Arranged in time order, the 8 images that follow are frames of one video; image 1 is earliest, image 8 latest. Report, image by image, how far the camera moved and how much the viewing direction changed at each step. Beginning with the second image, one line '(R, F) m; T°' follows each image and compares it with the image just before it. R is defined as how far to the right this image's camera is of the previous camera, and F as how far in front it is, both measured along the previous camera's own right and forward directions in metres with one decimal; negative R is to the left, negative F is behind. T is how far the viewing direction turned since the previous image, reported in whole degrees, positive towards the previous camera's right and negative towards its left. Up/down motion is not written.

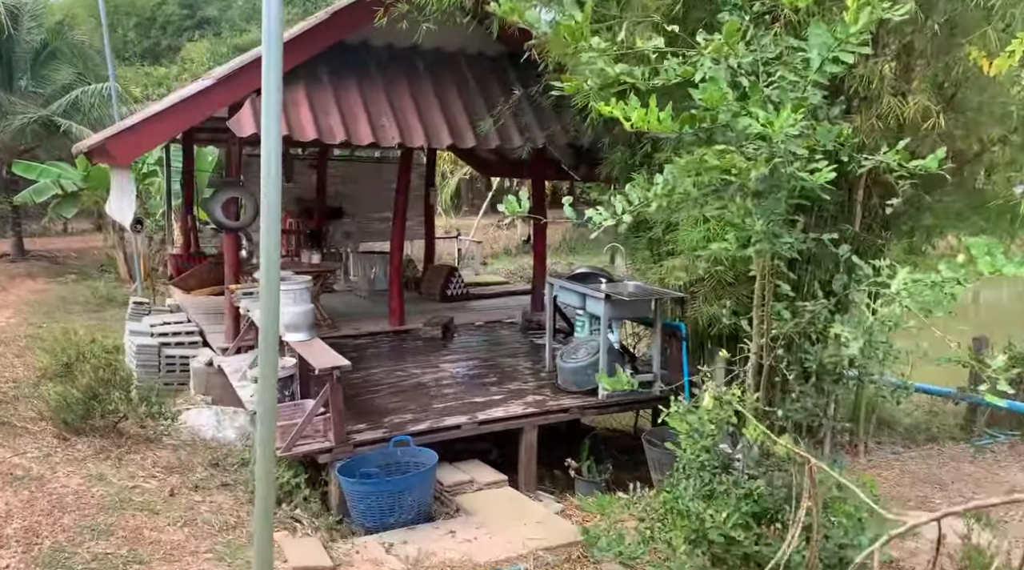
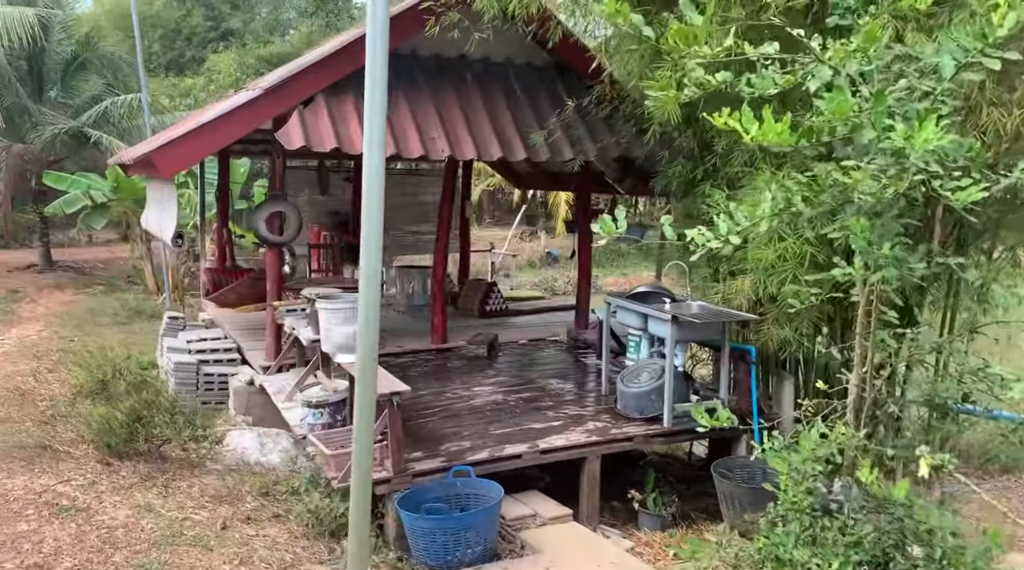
(-0.3, +0.2) m; -1°
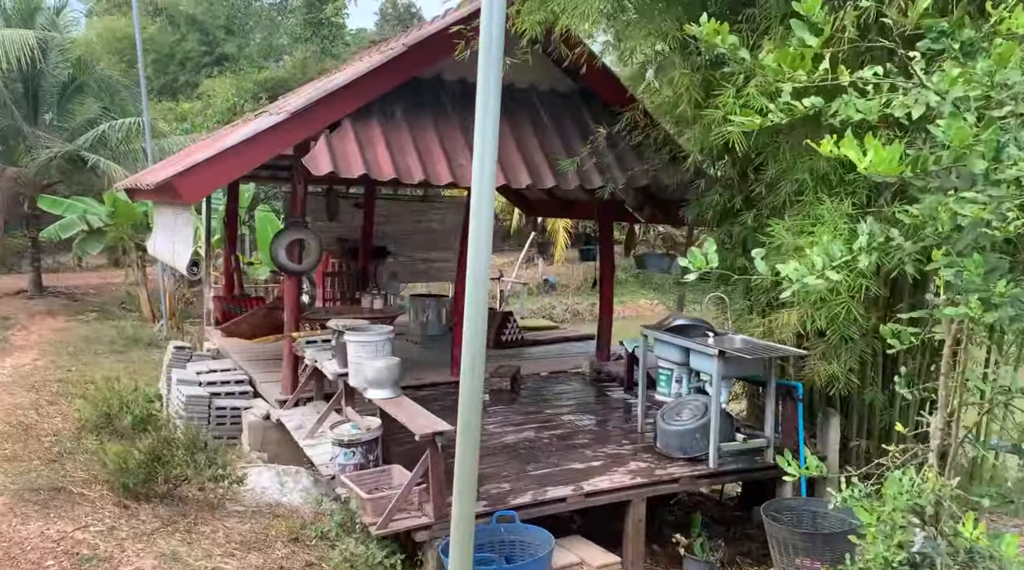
(-0.3, +0.2) m; +1°
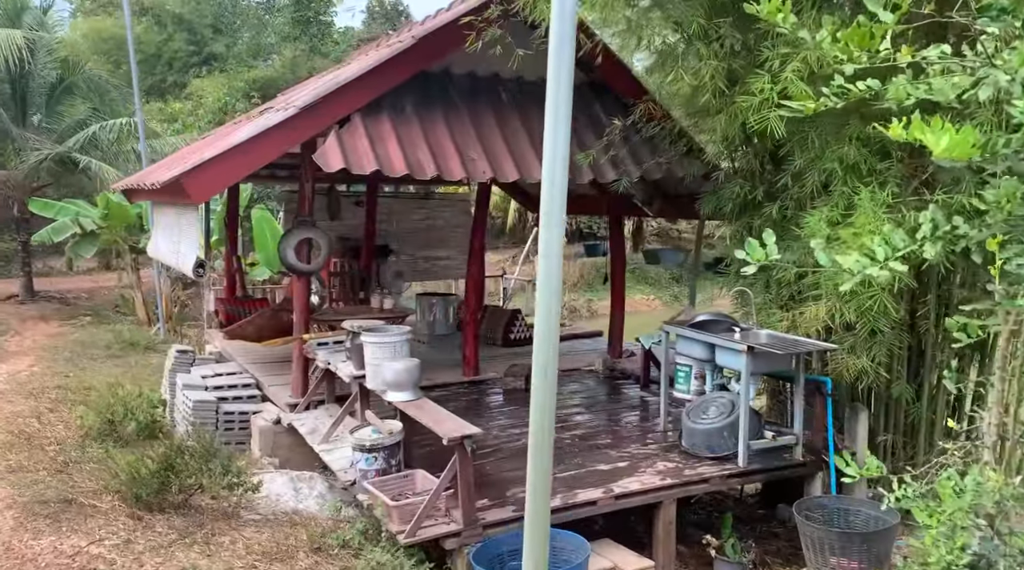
(-0.2, +0.1) m; +1°
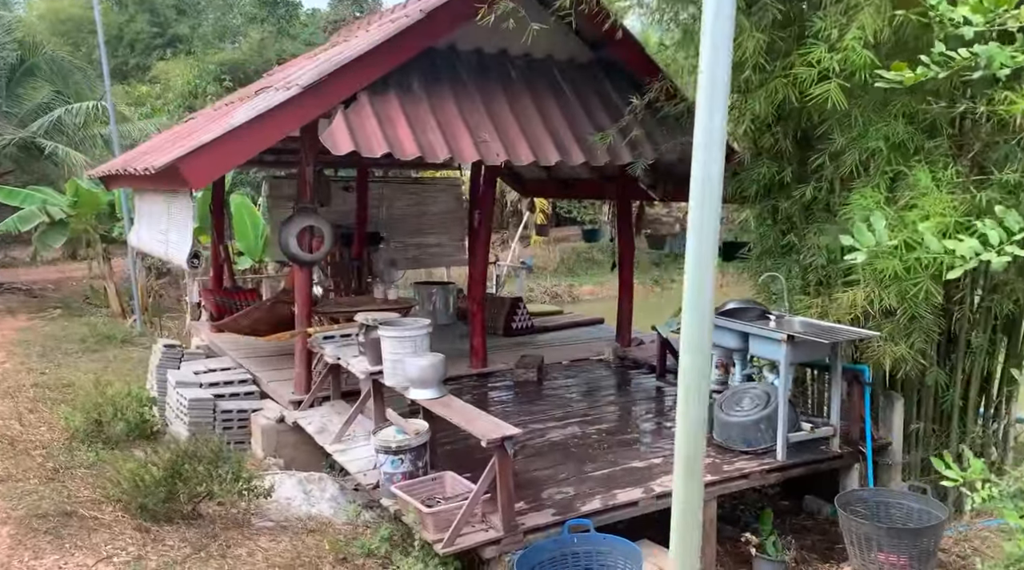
(-0.3, +0.3) m; +2°
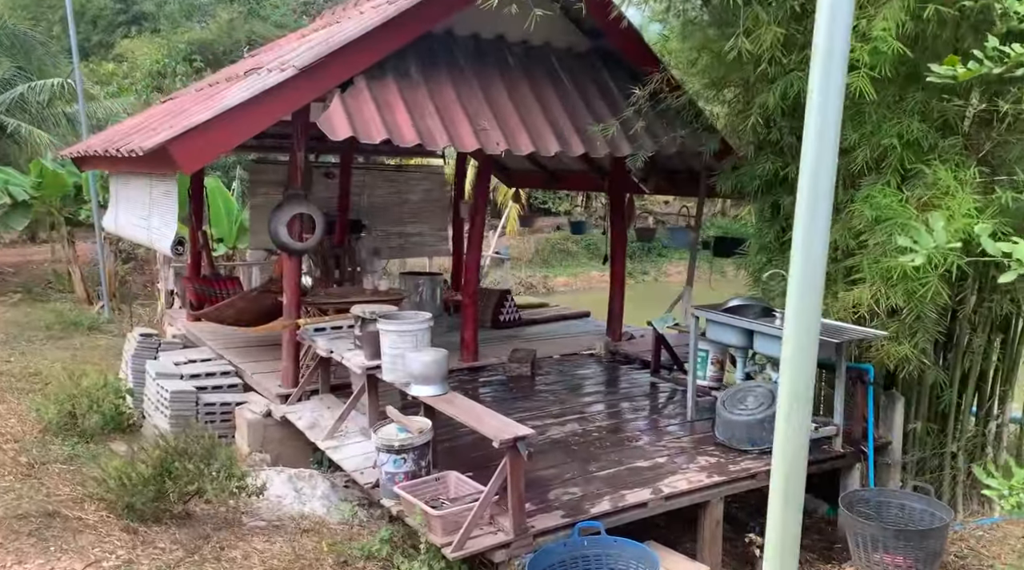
(-0.2, +0.1) m; +2°
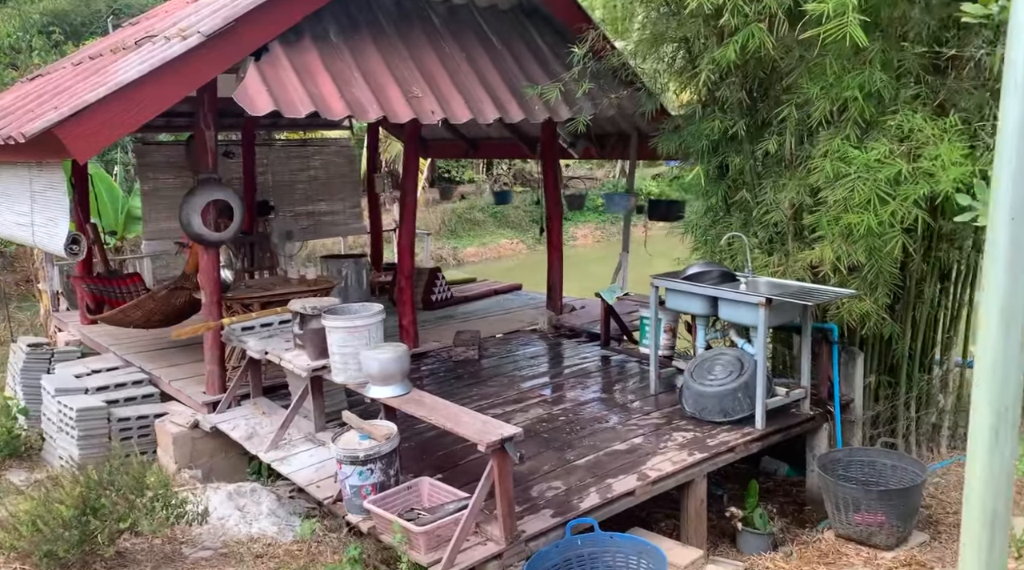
(-0.3, +0.4) m; +7°
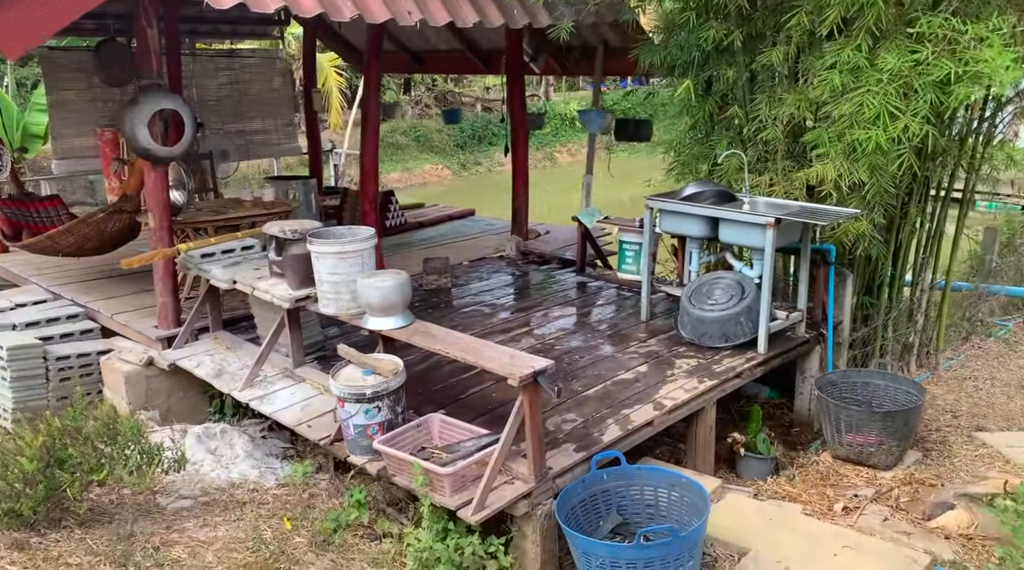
(-0.4, +0.3) m; +7°
